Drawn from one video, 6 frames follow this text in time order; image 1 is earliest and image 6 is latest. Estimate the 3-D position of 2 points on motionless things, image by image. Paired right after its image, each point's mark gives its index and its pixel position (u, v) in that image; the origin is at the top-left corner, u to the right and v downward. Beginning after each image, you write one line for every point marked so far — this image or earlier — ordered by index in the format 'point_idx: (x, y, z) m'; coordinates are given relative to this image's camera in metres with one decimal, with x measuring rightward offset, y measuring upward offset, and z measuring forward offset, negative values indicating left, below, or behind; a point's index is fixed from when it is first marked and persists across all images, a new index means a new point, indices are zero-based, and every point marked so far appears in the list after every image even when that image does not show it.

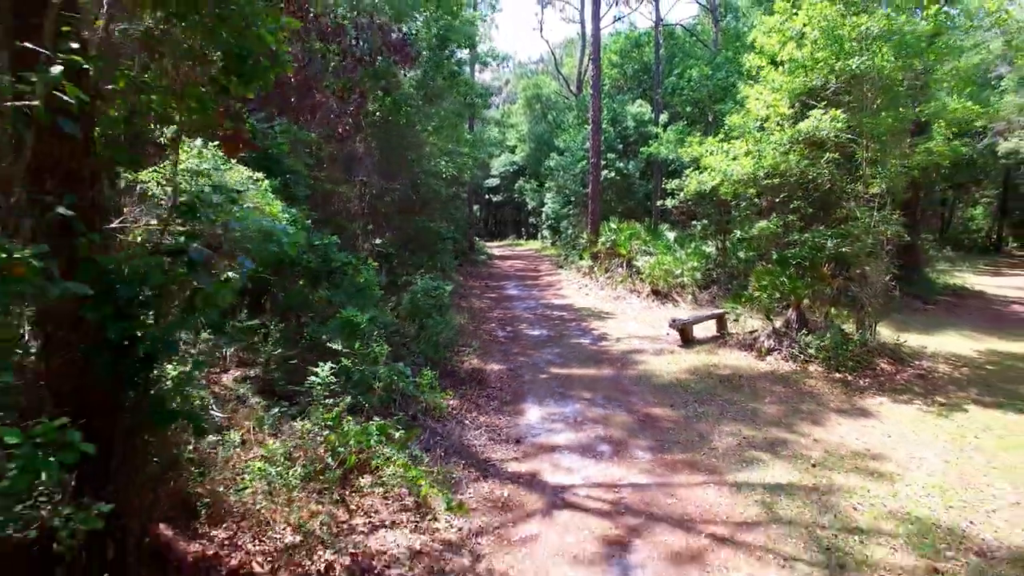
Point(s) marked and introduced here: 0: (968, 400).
0: (+6.3, -1.5, +7.3) m
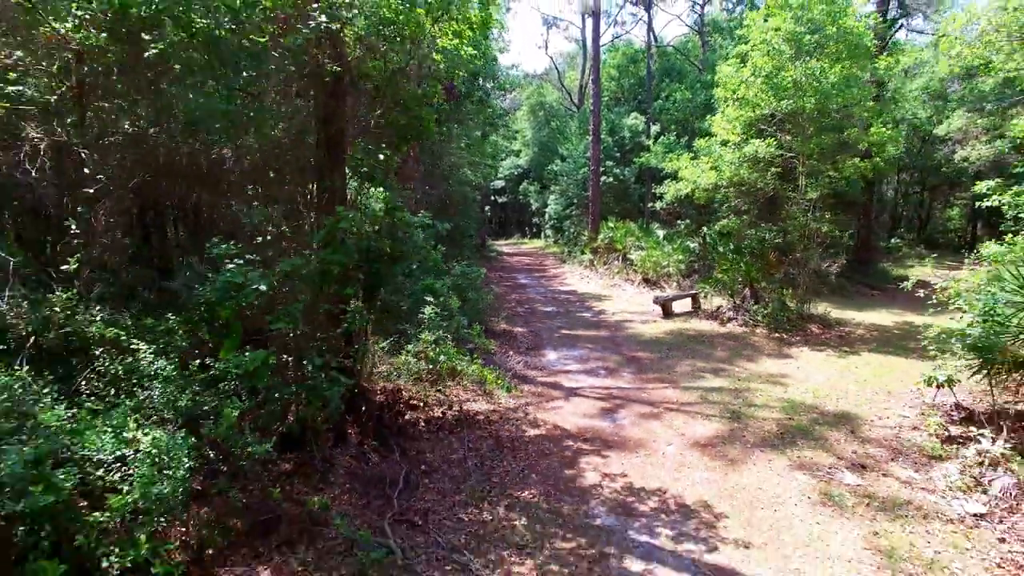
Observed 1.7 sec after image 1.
0: (+6.7, -1.1, +10.1) m
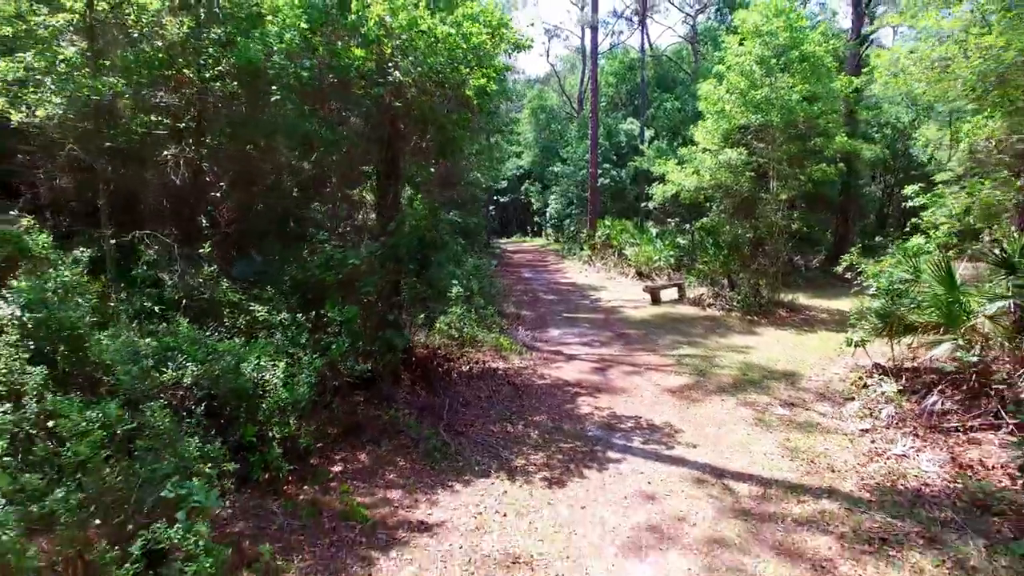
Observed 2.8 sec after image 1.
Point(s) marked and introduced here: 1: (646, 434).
0: (+6.9, -0.9, +11.8) m
1: (+1.5, -1.6, +5.9) m
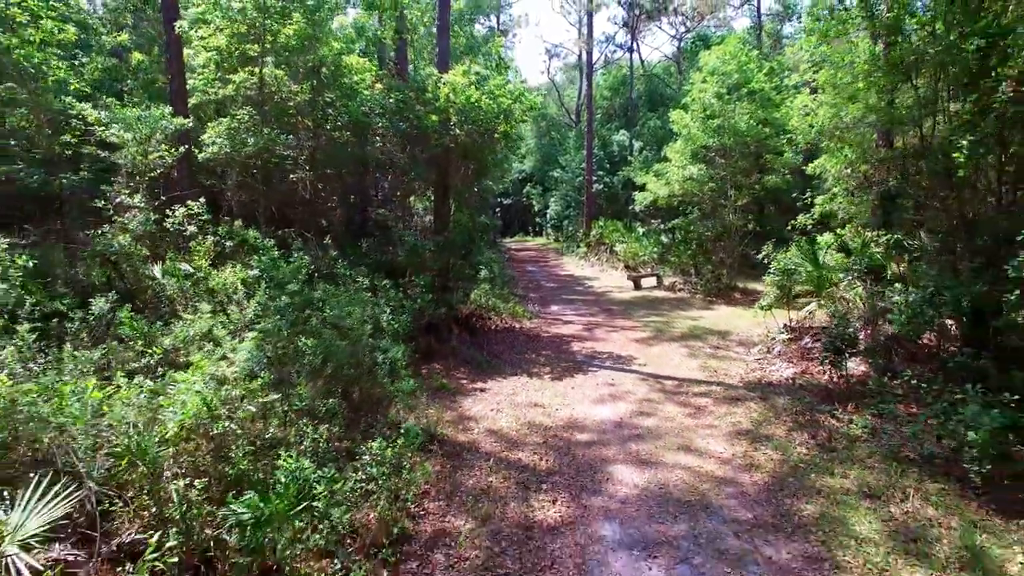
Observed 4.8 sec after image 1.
0: (+7.1, -0.5, +15.0) m
1: (+1.8, -1.2, +9.2) m
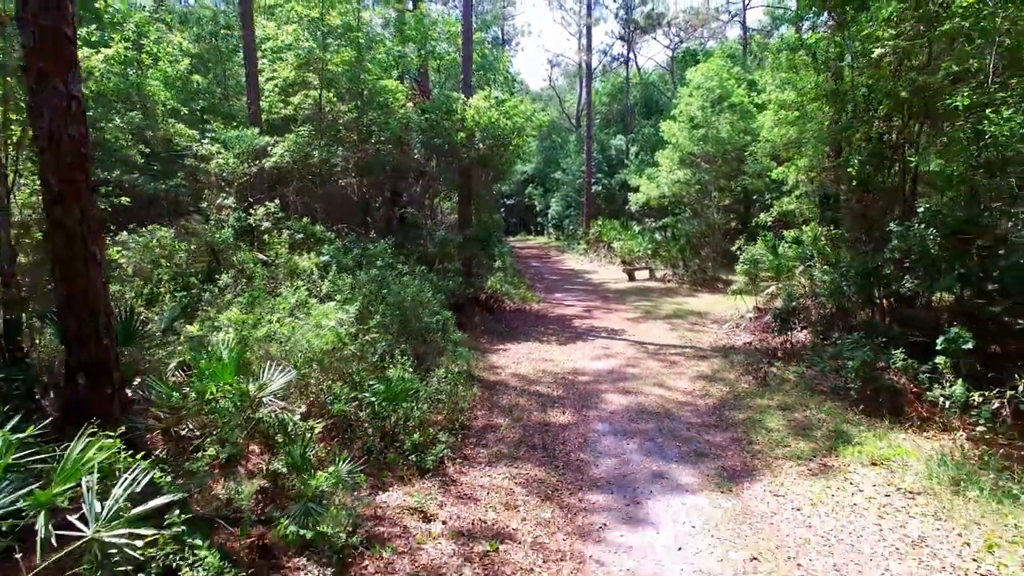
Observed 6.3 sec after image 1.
0: (+7.4, -0.2, +17.0) m
1: (+2.0, -0.9, +11.2) m
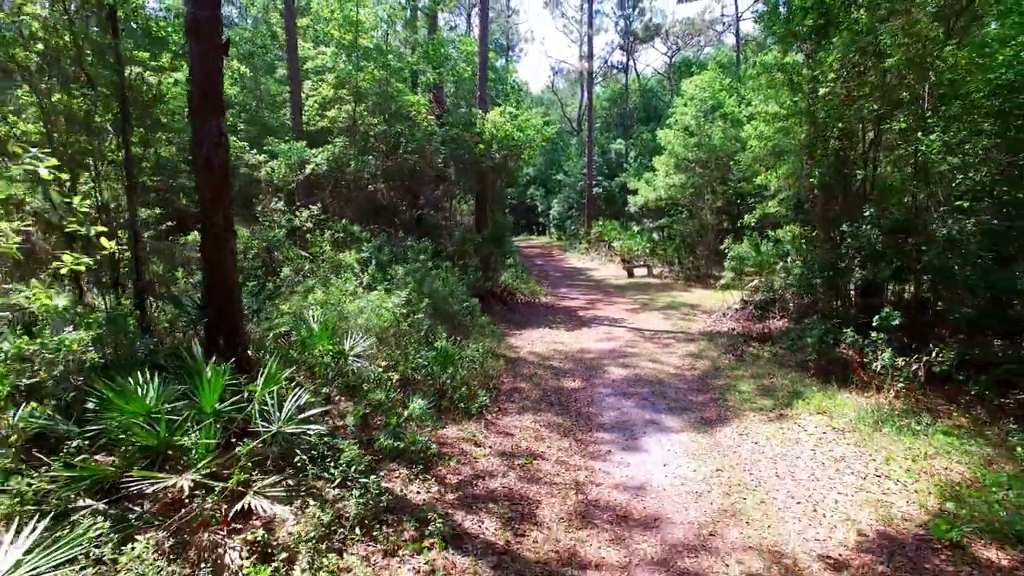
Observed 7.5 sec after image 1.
0: (+7.7, -0.1, +18.5) m
1: (+2.3, -0.8, +12.6) m
